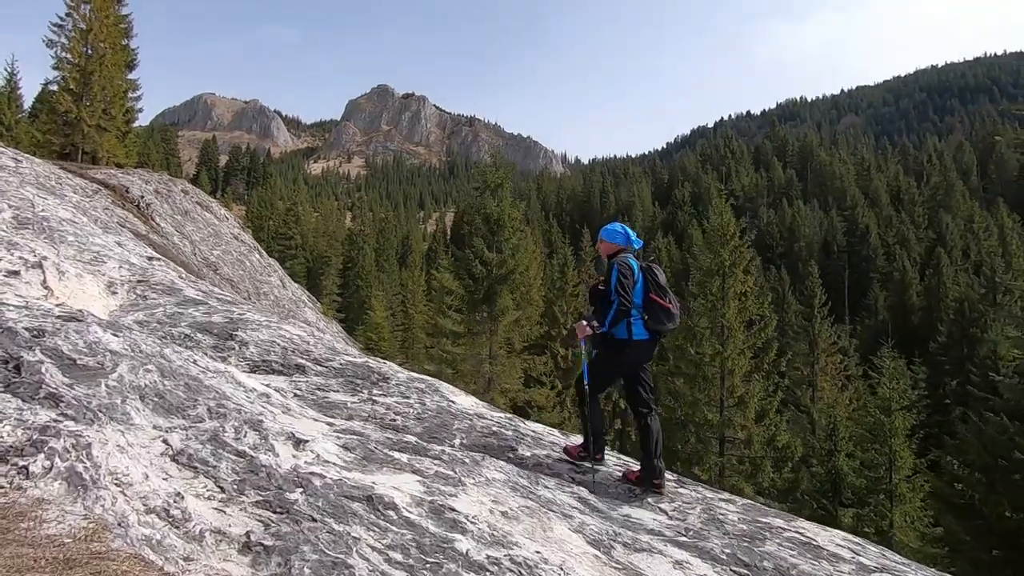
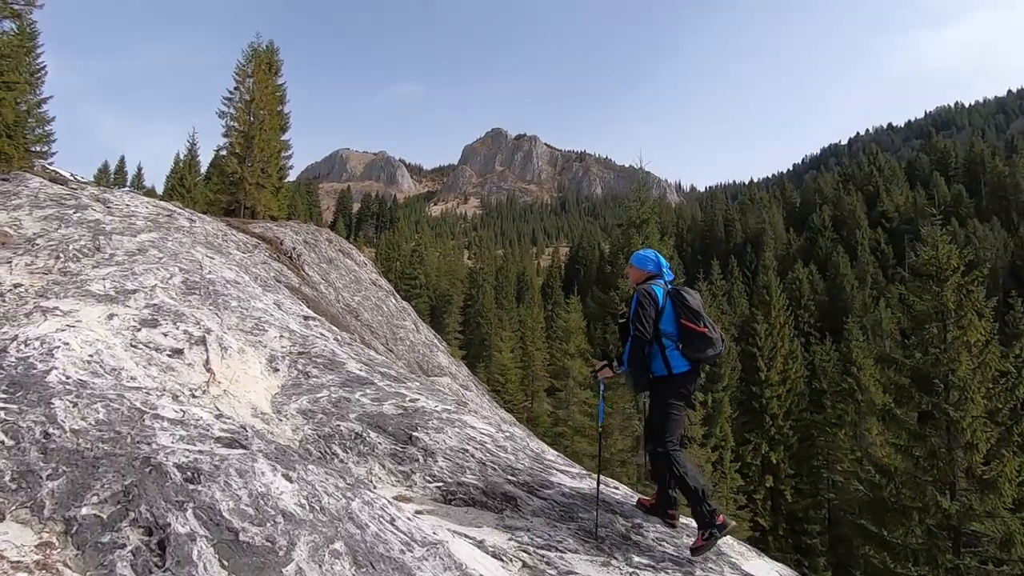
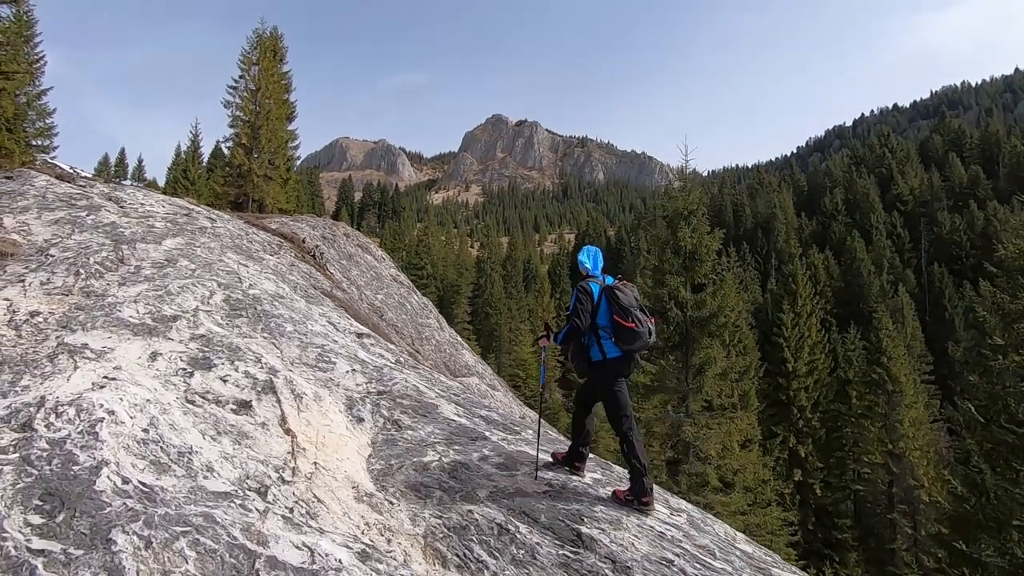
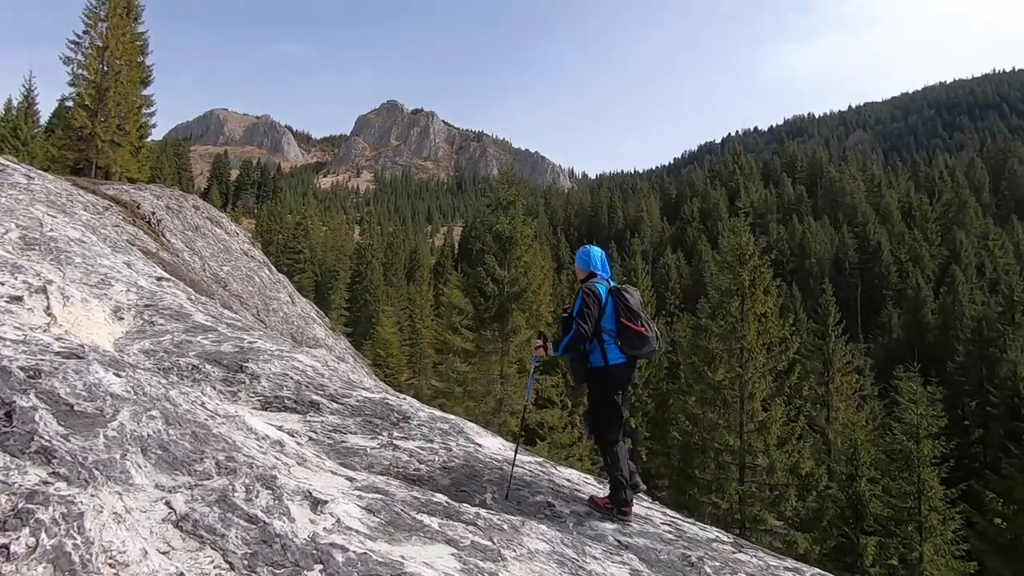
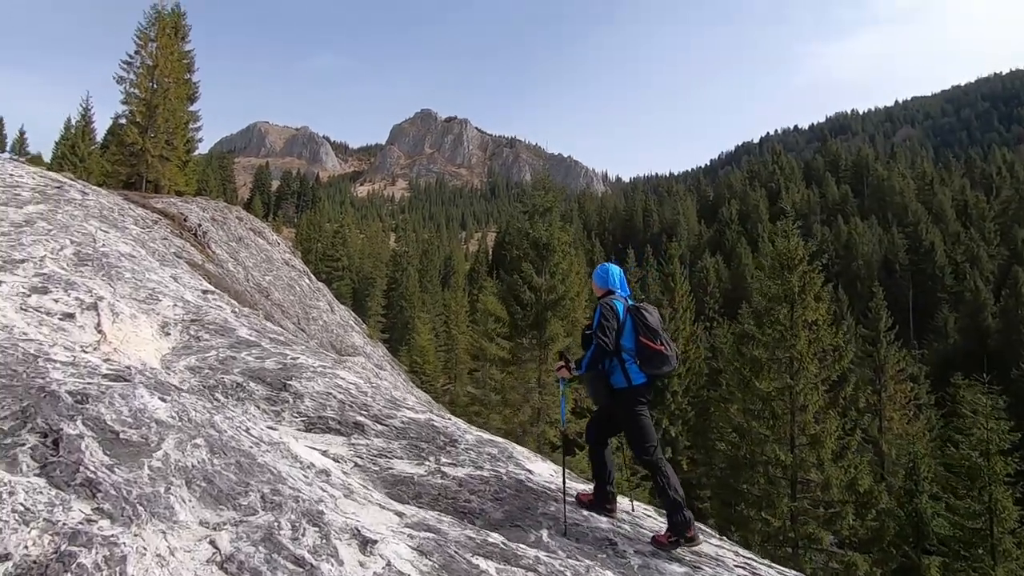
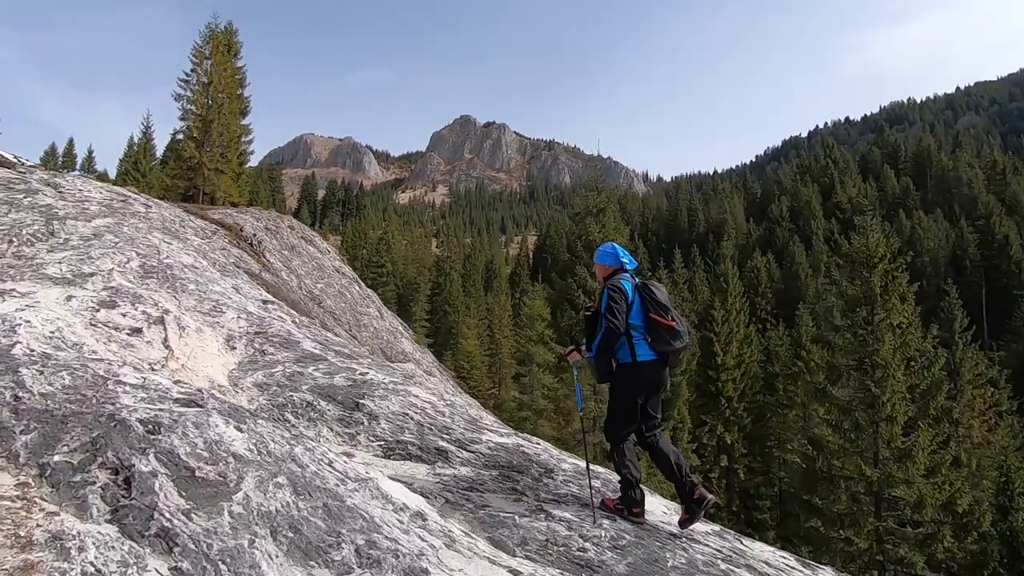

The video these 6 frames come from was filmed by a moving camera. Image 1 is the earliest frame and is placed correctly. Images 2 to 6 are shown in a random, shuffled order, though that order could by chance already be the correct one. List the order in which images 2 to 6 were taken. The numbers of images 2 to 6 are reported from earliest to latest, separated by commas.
4, 5, 6, 2, 3
